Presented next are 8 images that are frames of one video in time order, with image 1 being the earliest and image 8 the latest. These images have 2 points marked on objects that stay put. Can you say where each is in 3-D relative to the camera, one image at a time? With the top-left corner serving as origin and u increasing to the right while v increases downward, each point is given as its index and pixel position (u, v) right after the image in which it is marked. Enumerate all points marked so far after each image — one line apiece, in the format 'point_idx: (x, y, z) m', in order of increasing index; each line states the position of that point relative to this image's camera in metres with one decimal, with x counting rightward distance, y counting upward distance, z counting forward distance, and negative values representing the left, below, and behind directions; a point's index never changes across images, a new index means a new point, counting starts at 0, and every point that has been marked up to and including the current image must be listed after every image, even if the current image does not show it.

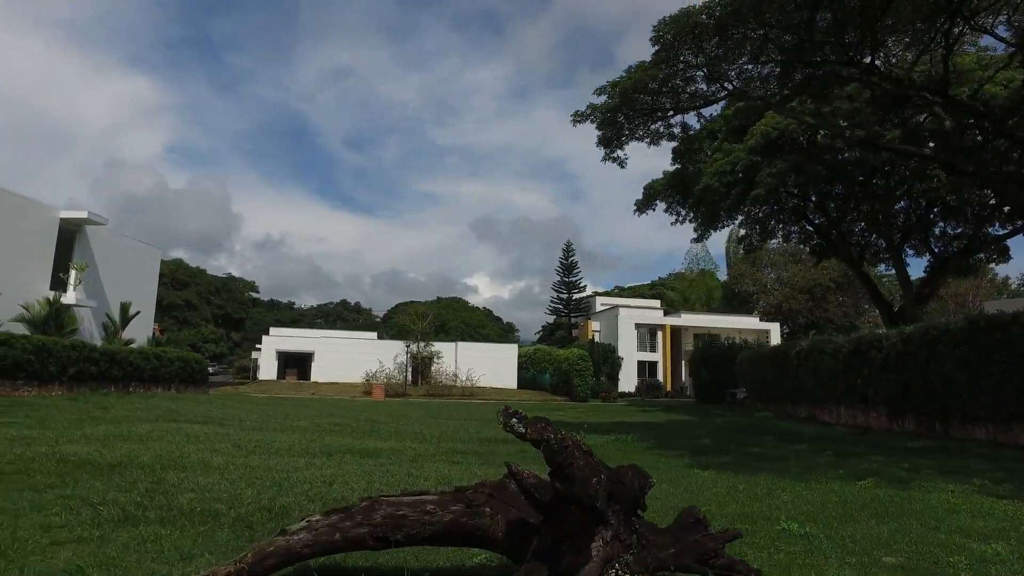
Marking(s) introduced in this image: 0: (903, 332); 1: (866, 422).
0: (+8.4, -0.9, +15.4) m
1: (+8.5, -3.2, +17.0) m
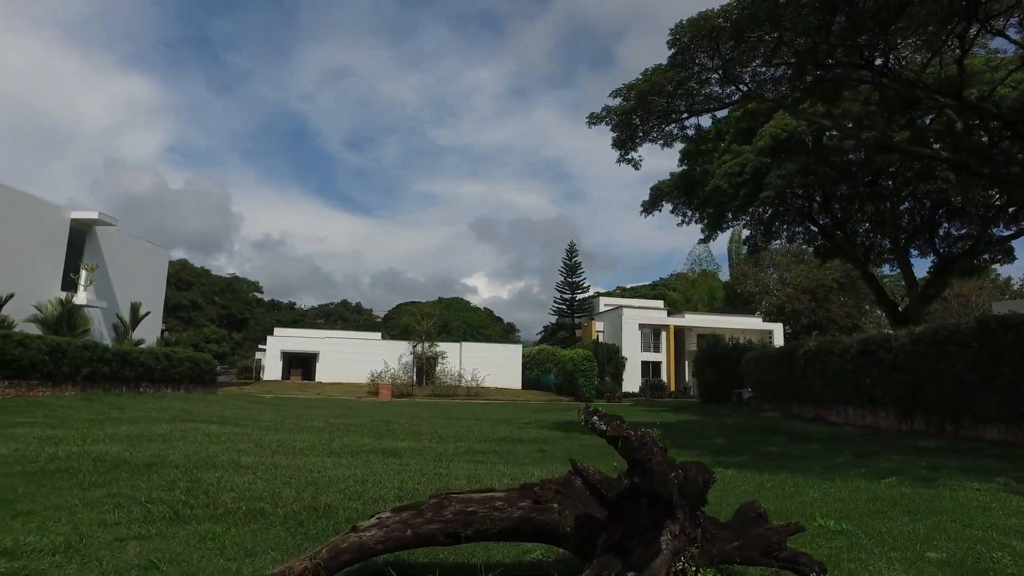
0: (+8.7, -1.0, +15.5) m
1: (+8.7, -3.2, +17.1) m
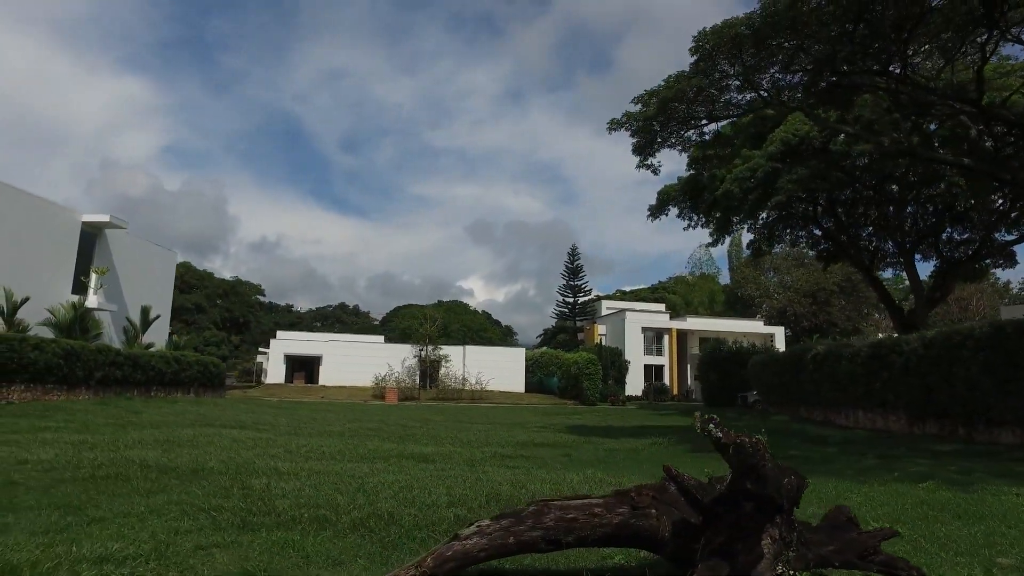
0: (+9.0, -1.1, +15.7) m
1: (+9.0, -3.3, +17.3) m
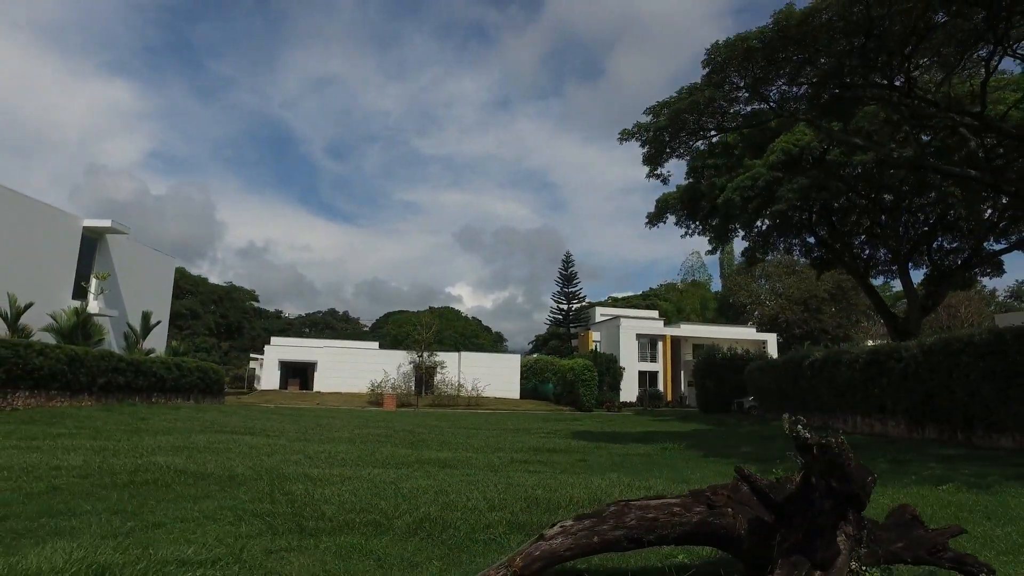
0: (+9.2, -1.2, +16.0) m
1: (+9.2, -3.5, +17.5) m
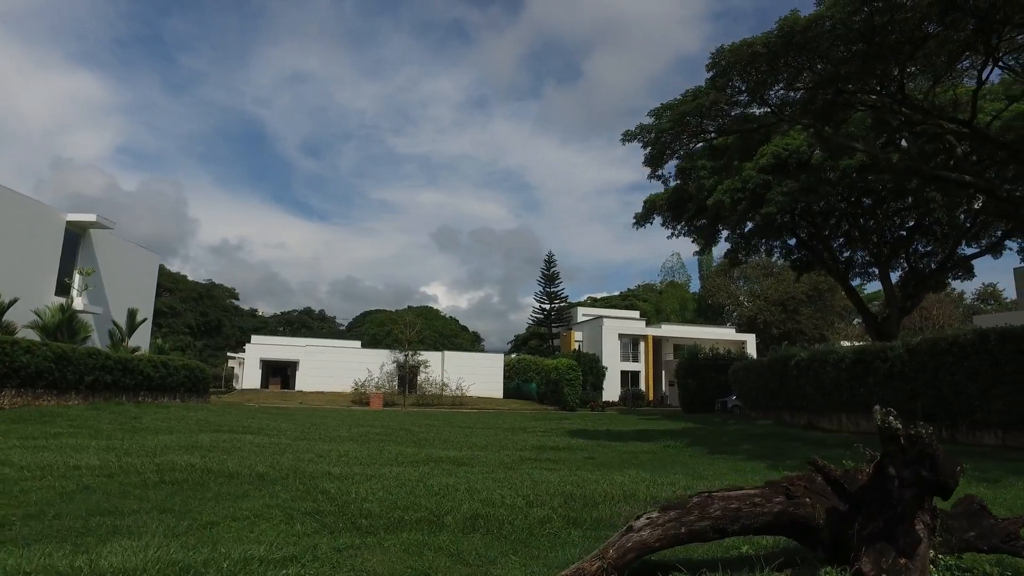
0: (+9.1, -1.3, +16.4) m
1: (+9.0, -3.6, +17.9) m
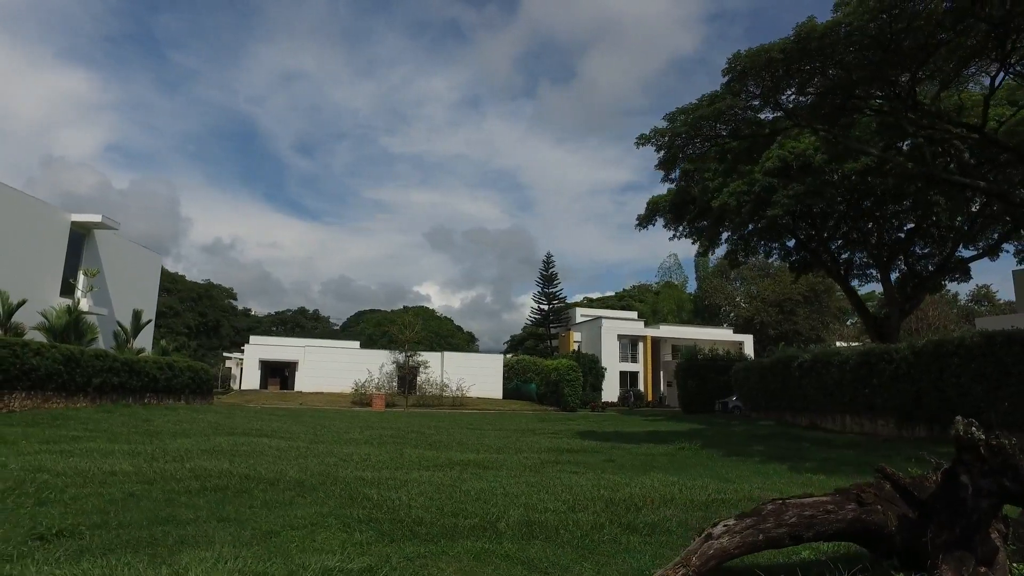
0: (+9.3, -1.3, +16.5) m
1: (+9.2, -3.6, +18.1) m
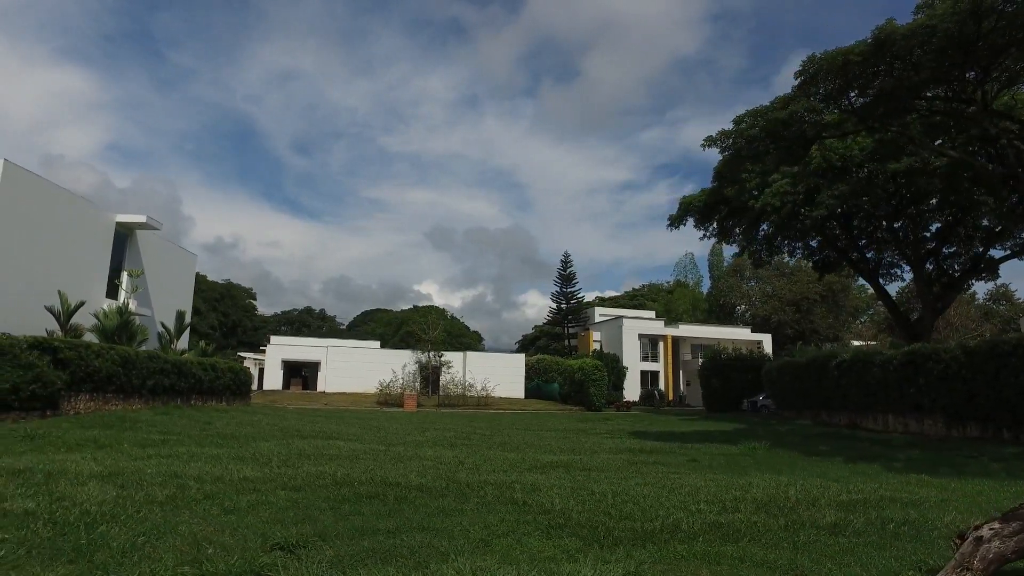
0: (+10.6, -1.3, +16.7) m
1: (+10.4, -3.6, +18.3) m
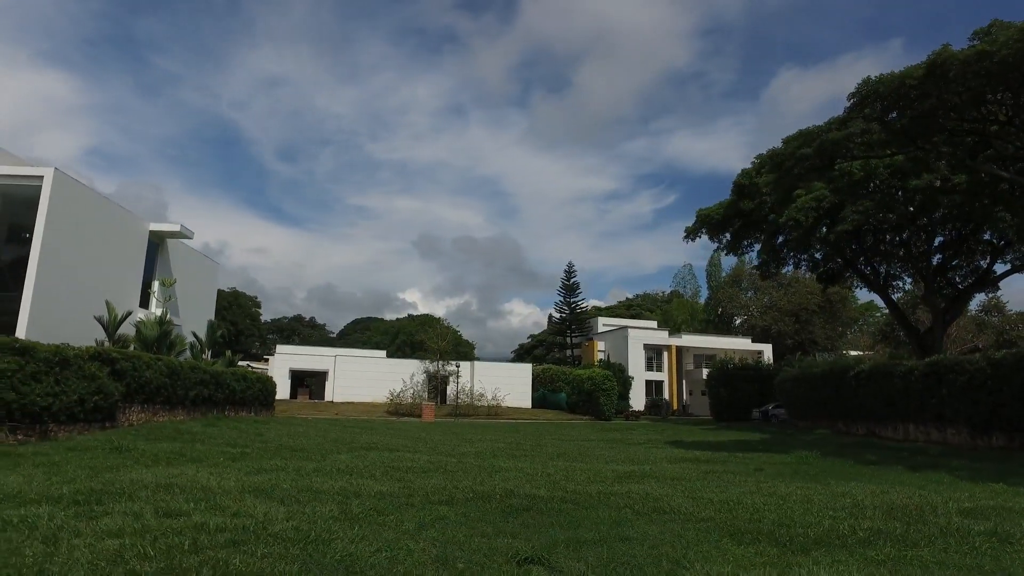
0: (+11.5, -1.6, +17.2) m
1: (+11.3, -3.9, +18.8) m
